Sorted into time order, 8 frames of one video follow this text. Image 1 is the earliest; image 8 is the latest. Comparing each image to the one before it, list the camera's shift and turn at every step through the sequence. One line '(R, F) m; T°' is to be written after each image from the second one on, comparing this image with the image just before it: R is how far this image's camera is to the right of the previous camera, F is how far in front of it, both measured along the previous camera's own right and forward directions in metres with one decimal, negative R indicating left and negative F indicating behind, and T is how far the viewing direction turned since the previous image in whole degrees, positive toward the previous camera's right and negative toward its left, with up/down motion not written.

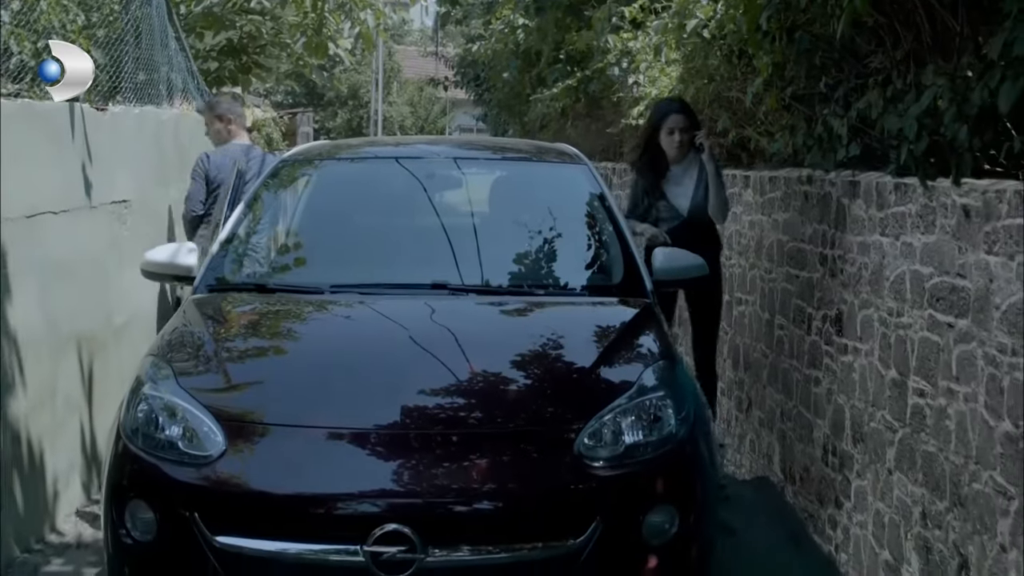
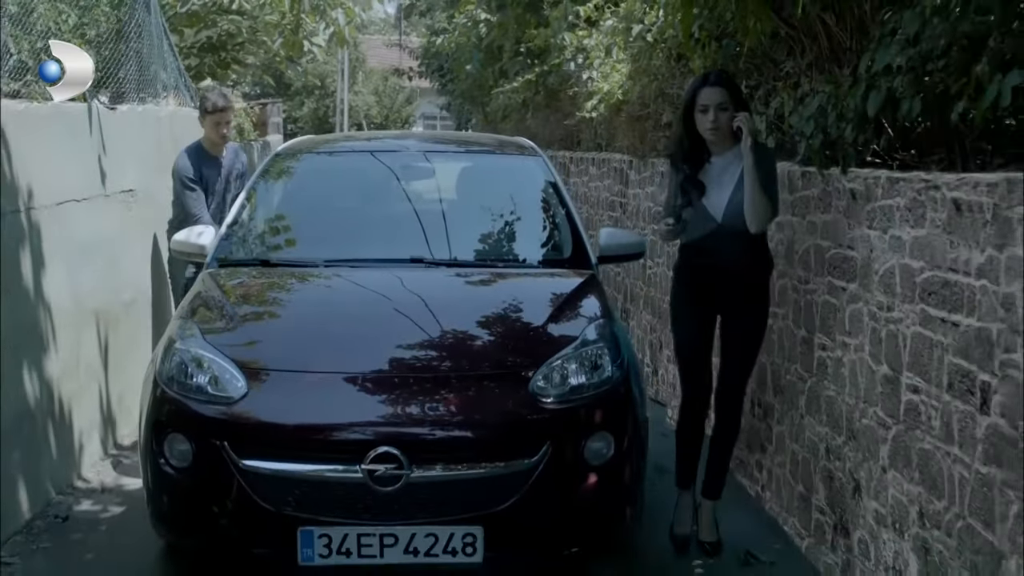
(0.0, -0.7) m; +1°
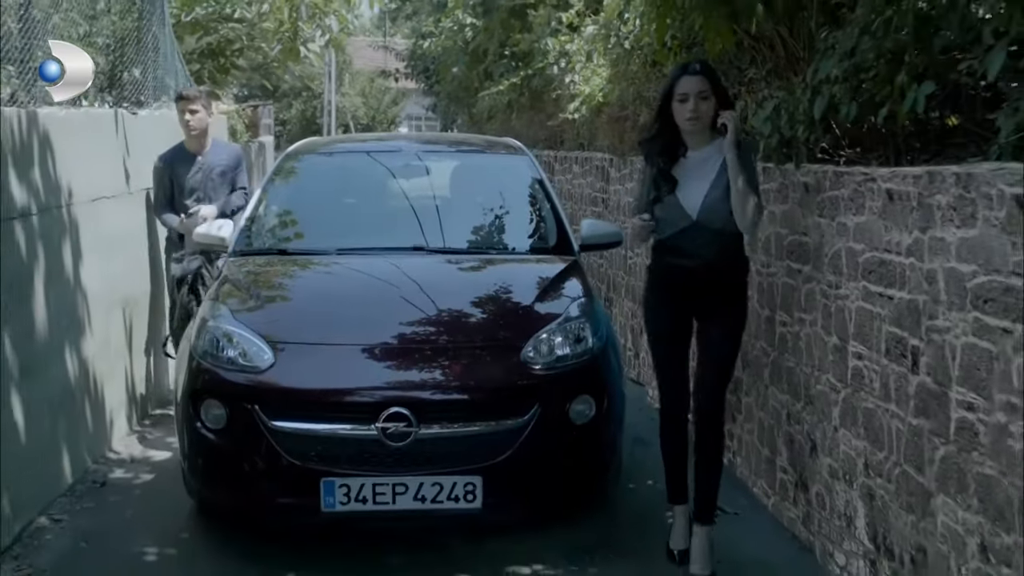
(-0.1, +0.3) m; 0°
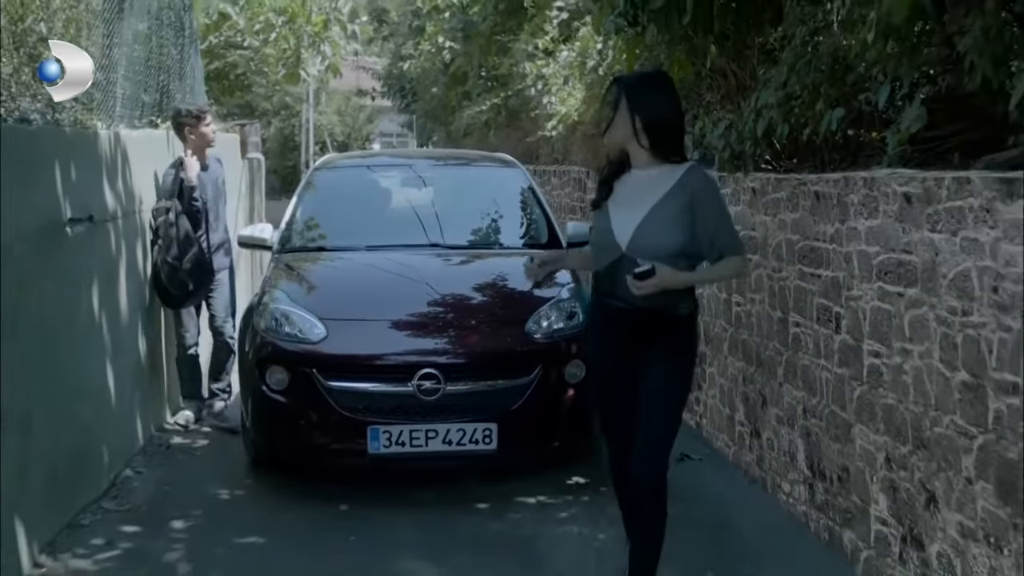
(-0.2, -1.2) m; +1°
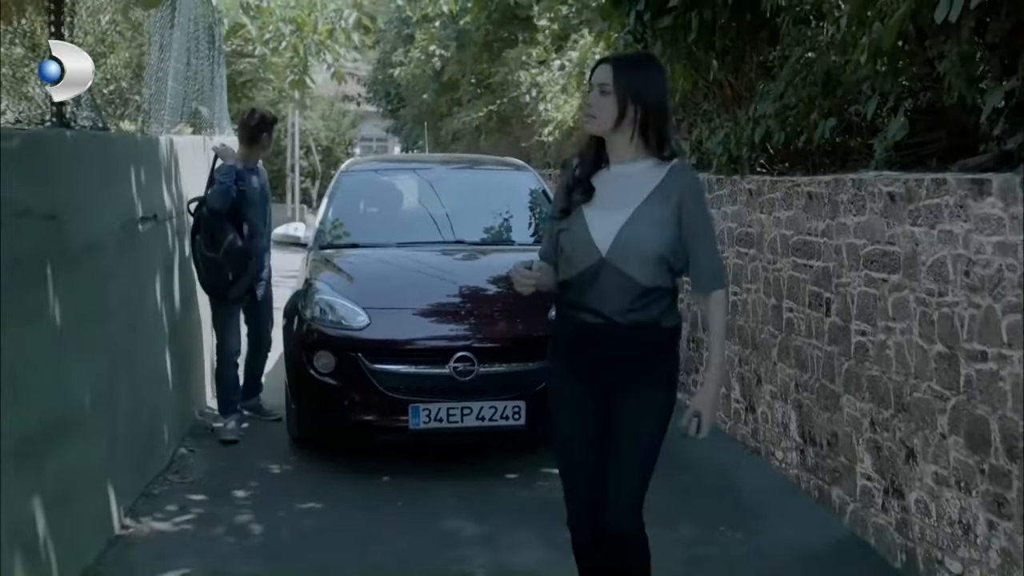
(-0.3, -0.7) m; +1°
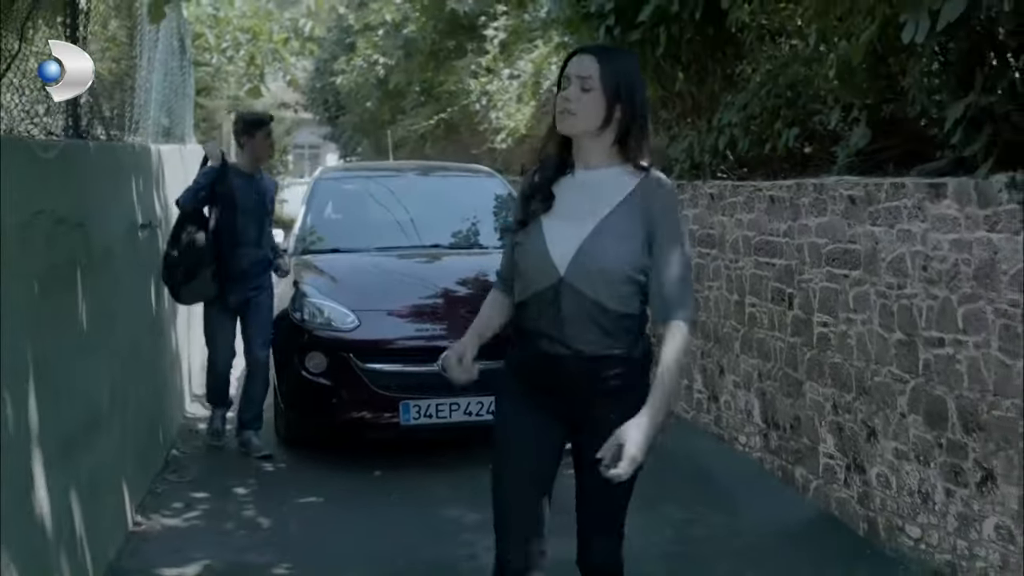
(-0.3, -0.5) m; +3°
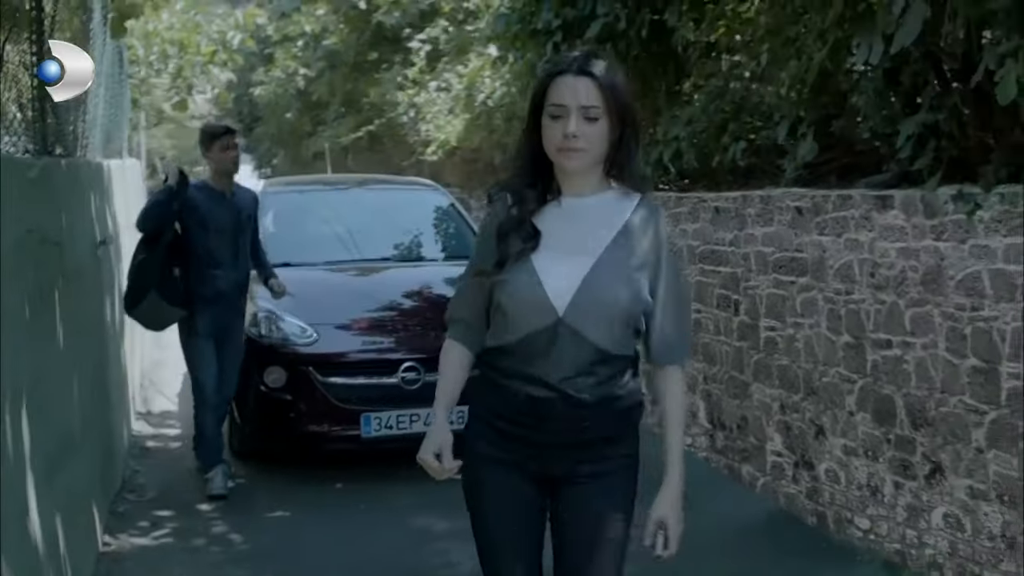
(-0.3, -0.2) m; +4°
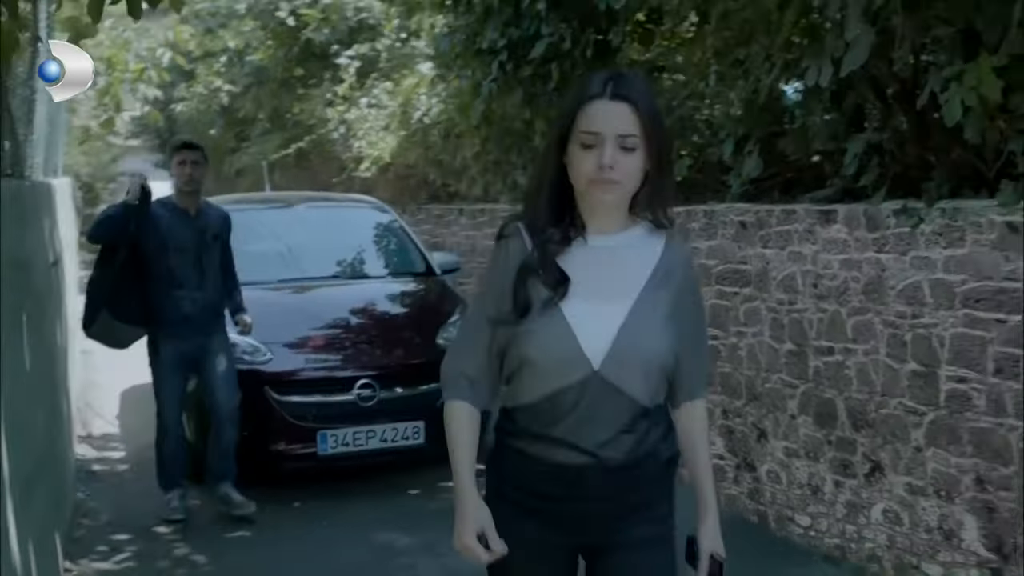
(-0.2, -0.2) m; +4°
